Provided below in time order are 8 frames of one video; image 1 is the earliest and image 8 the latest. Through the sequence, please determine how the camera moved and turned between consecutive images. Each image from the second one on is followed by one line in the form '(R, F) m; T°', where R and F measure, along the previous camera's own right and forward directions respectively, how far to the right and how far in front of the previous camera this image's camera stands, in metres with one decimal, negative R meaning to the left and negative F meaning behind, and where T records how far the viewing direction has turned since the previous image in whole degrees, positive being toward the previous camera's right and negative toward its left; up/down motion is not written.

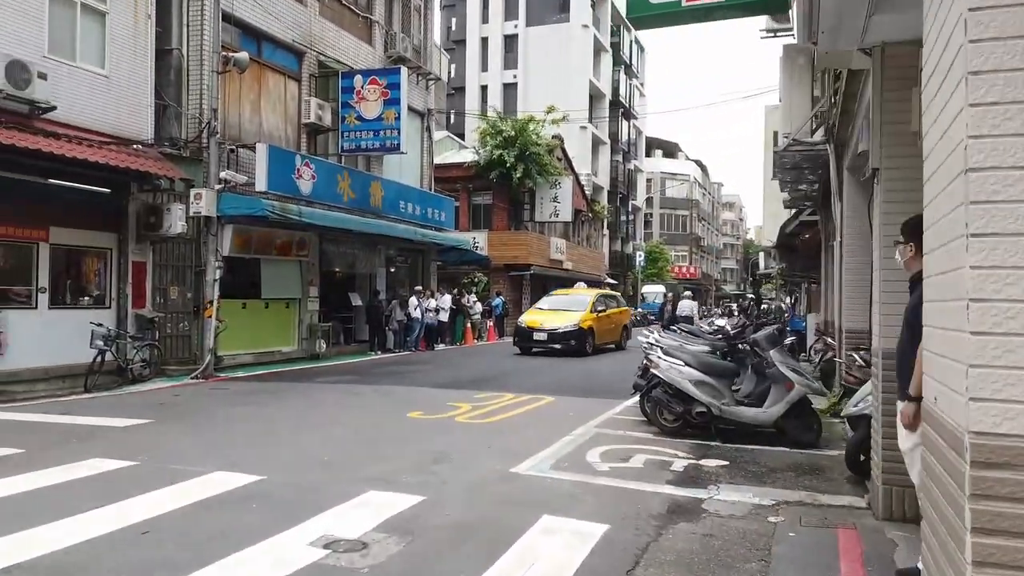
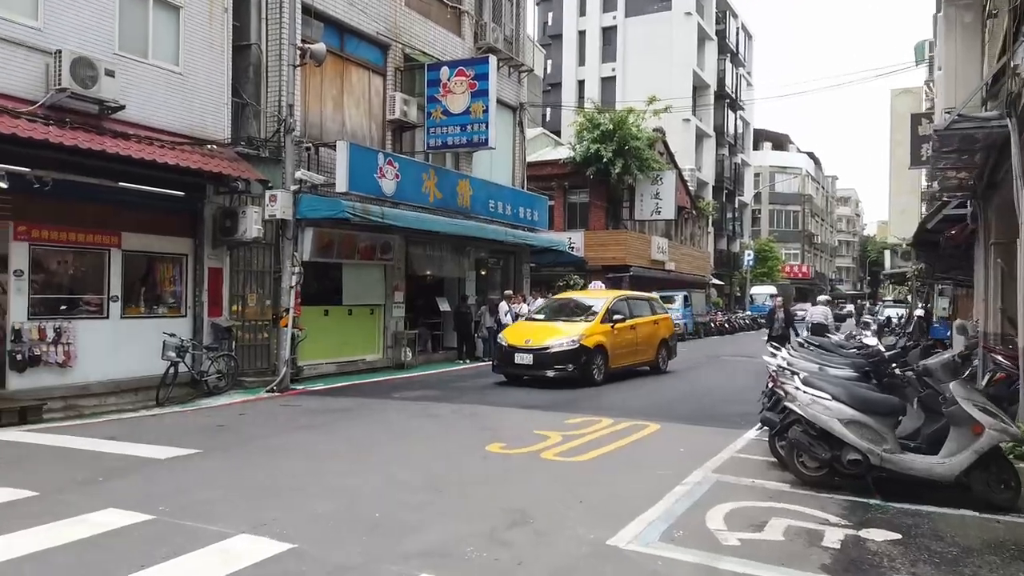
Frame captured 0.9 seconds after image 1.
(0.0, +1.4) m; -7°
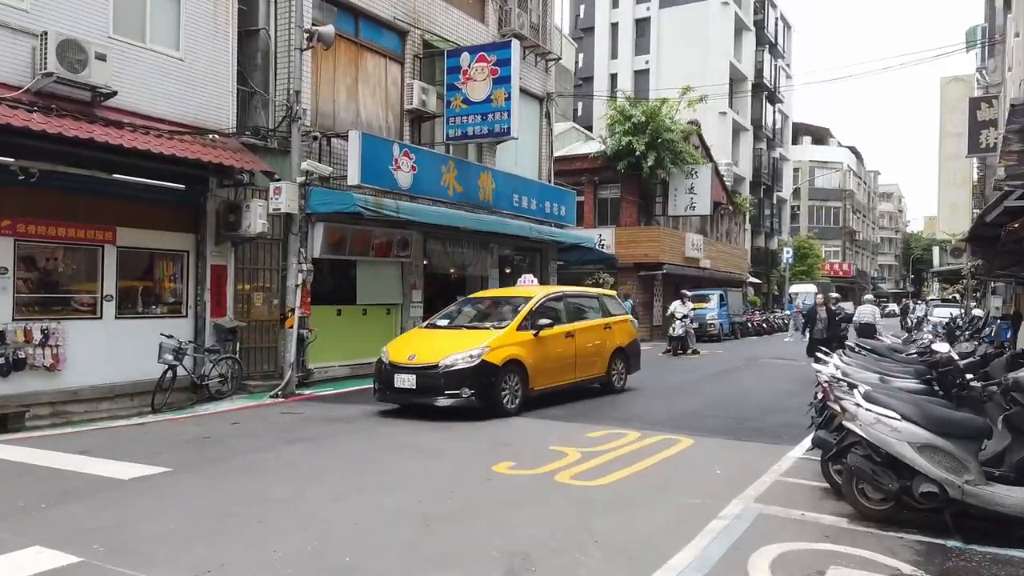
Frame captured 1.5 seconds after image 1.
(+0.2, +0.9) m; -3°
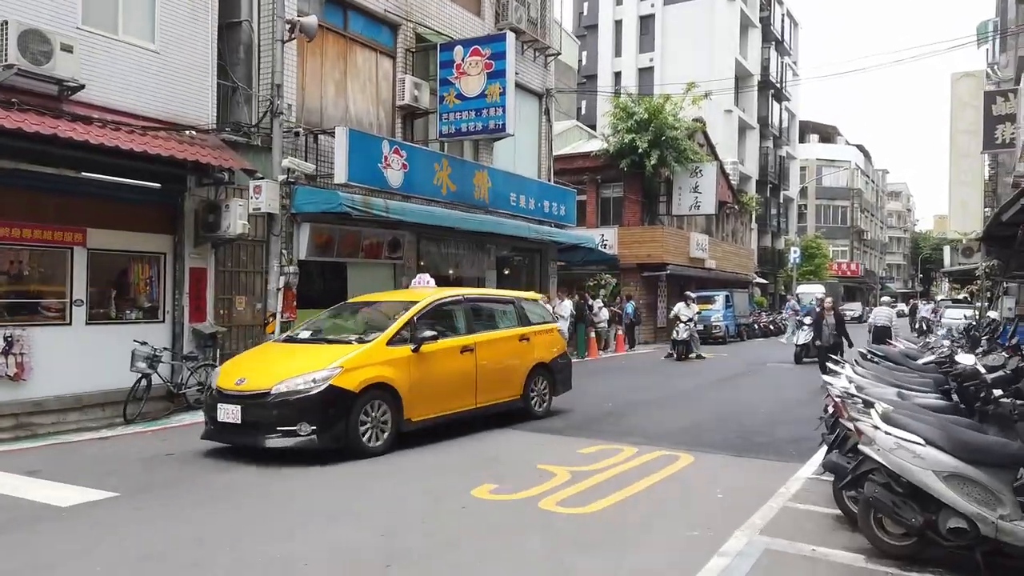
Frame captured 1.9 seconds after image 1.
(+0.2, +0.6) m; 0°
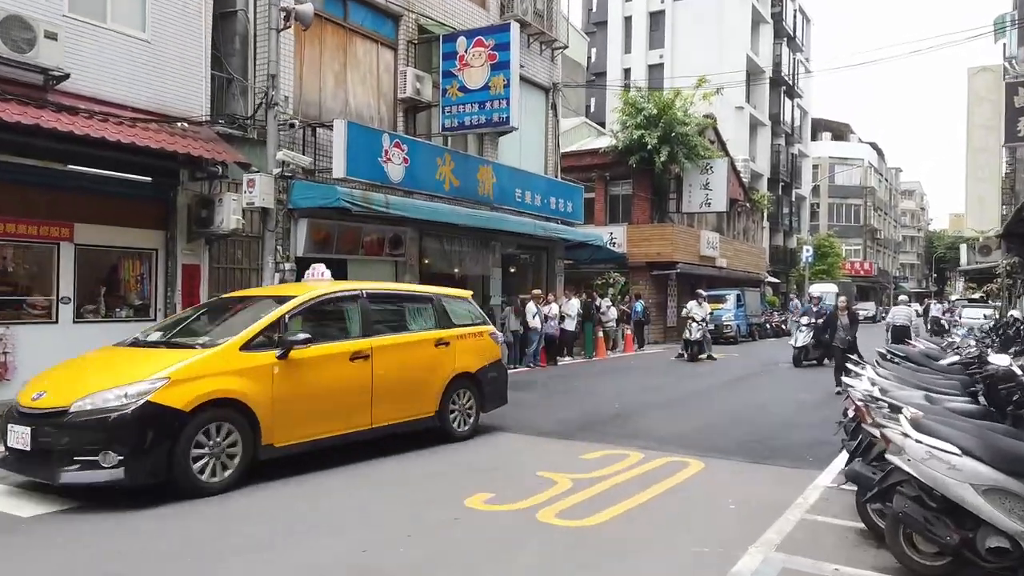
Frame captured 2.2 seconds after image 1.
(+0.1, +0.4) m; -1°
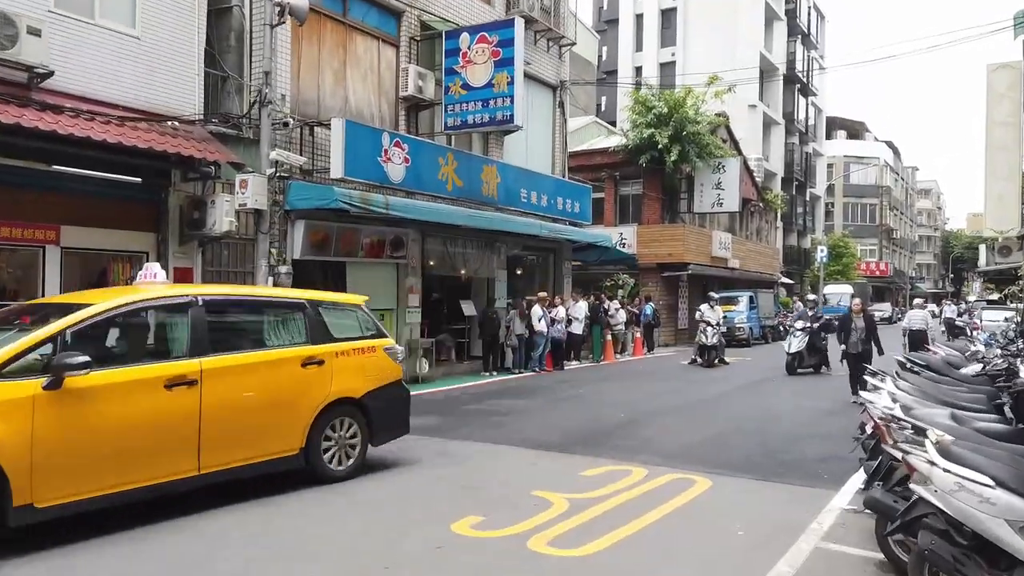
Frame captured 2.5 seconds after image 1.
(+0.1, +0.4) m; -1°
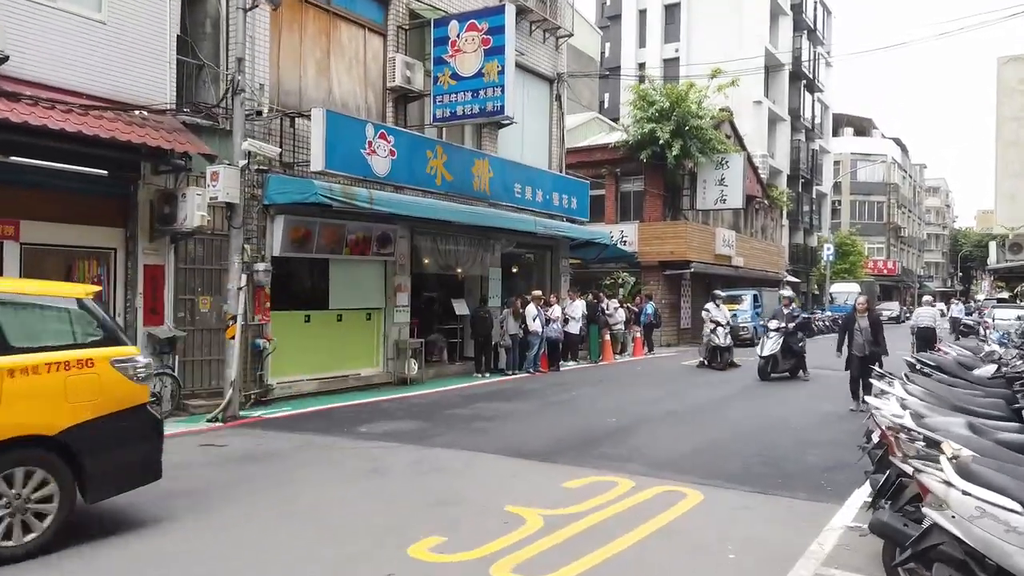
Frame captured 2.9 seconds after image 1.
(+0.3, +0.5) m; 0°
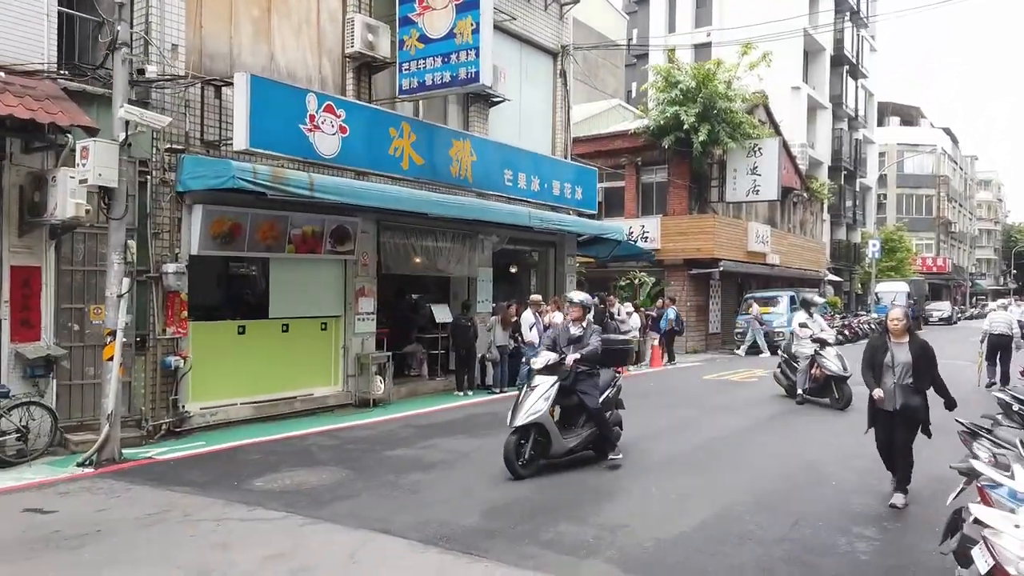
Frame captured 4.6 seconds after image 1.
(+0.8, +2.2) m; -3°
